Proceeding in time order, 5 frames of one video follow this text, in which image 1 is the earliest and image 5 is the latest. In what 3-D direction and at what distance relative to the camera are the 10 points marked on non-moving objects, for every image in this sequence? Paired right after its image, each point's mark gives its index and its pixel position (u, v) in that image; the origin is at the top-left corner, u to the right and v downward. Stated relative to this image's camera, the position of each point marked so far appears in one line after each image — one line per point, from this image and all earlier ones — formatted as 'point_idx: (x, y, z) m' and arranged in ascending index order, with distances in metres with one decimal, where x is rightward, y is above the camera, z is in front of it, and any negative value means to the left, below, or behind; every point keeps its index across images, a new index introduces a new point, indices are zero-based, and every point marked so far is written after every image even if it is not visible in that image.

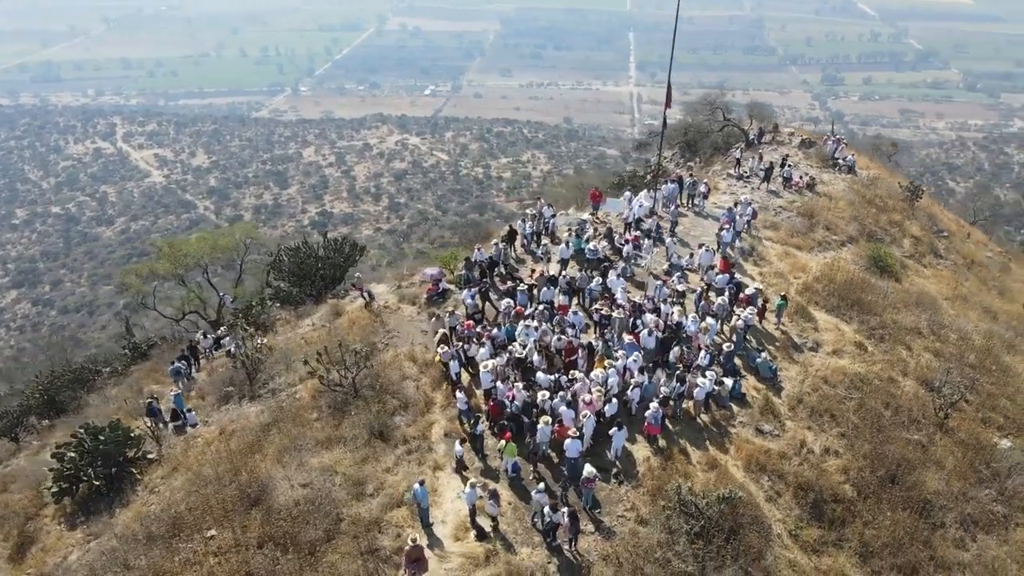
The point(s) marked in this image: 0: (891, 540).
0: (+8.3, -5.6, +15.9) m
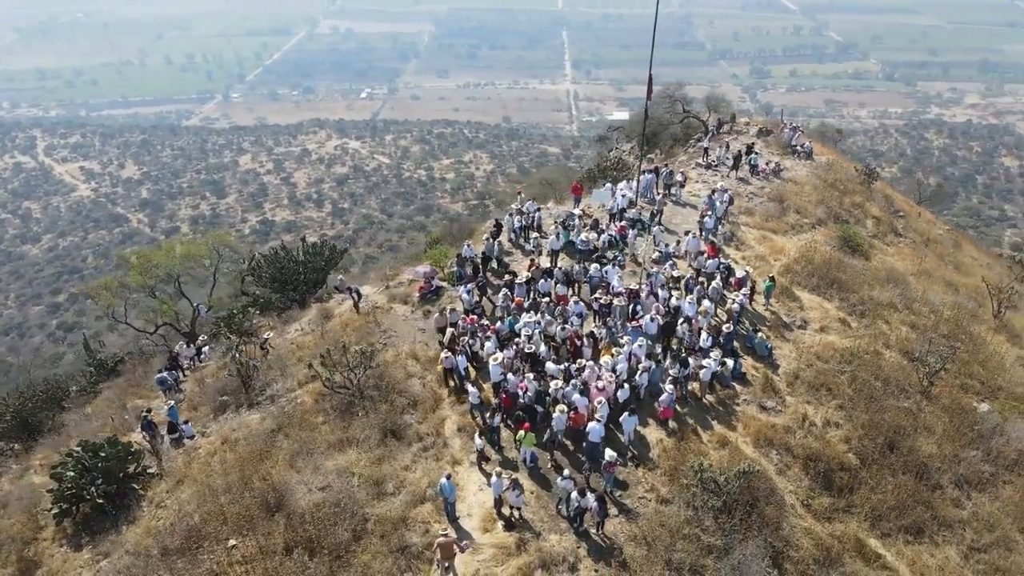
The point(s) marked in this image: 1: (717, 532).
0: (+8.8, -5.0, +16.6) m
1: (+4.2, -5.1, +14.9) m
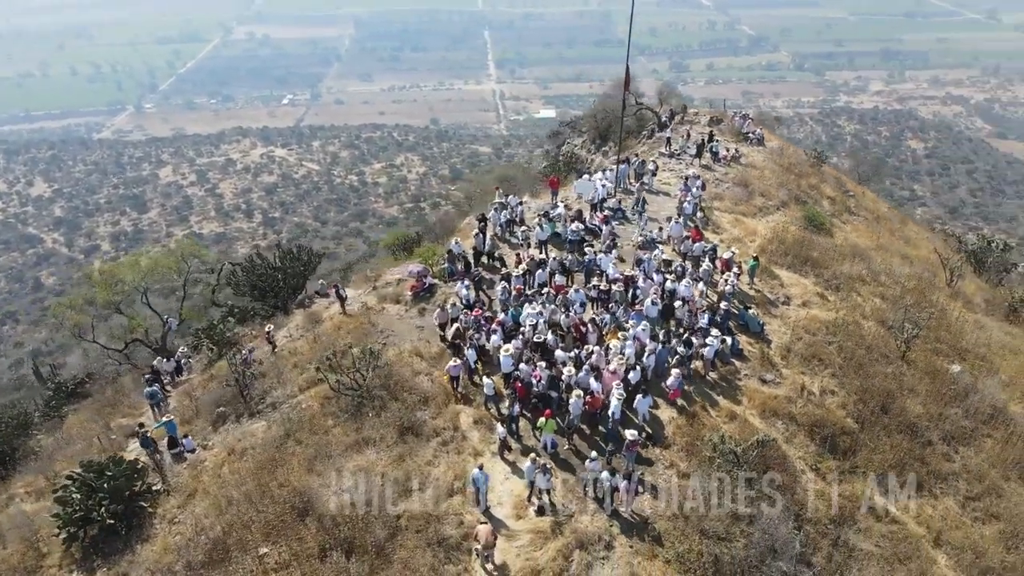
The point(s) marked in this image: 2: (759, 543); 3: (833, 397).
0: (+9.3, -4.3, +17.6) m
1: (+4.9, -4.6, +15.5) m
2: (+4.9, -5.2, +14.4) m
3: (+8.6, -2.9, +19.2) m
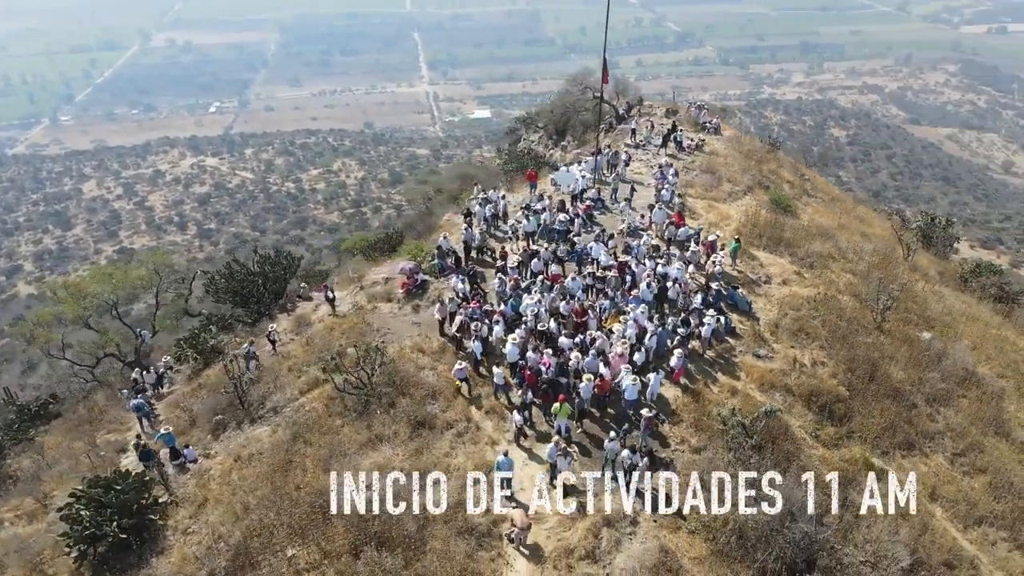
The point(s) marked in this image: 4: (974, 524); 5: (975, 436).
0: (+9.6, -3.5, +18.6) m
1: (+5.4, -4.1, +16.1) m
2: (+5.5, -4.7, +15.1) m
3: (+8.7, -2.2, +20.1) m
4: (+10.9, -5.5, +16.9) m
5: (+12.3, -3.9, +19.1) m
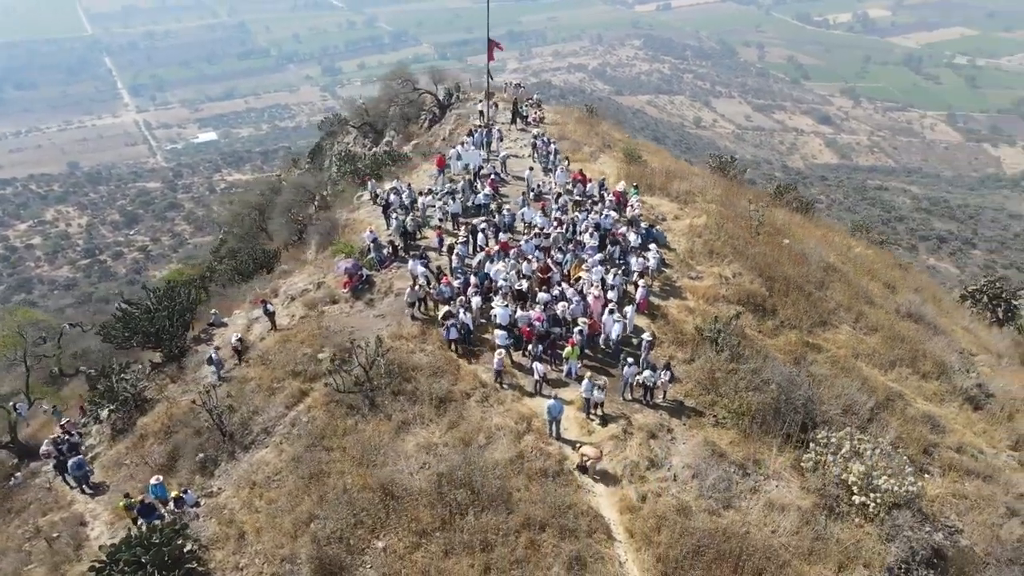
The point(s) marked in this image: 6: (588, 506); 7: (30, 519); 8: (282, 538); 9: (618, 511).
0: (+9.1, -0.7, +22.5) m
1: (+6.0, -2.0, +18.9) m
2: (+6.6, -2.6, +18.0) m
3: (+7.5, +0.3, +23.7) m
4: (+11.2, -2.4, +21.4) m
5: (+11.5, -0.6, +23.9) m
6: (+1.6, -4.6, +15.3) m
7: (-13.0, -6.4, +19.7) m
8: (-4.8, -5.3, +15.4) m
9: (+2.2, -4.7, +15.3) m
